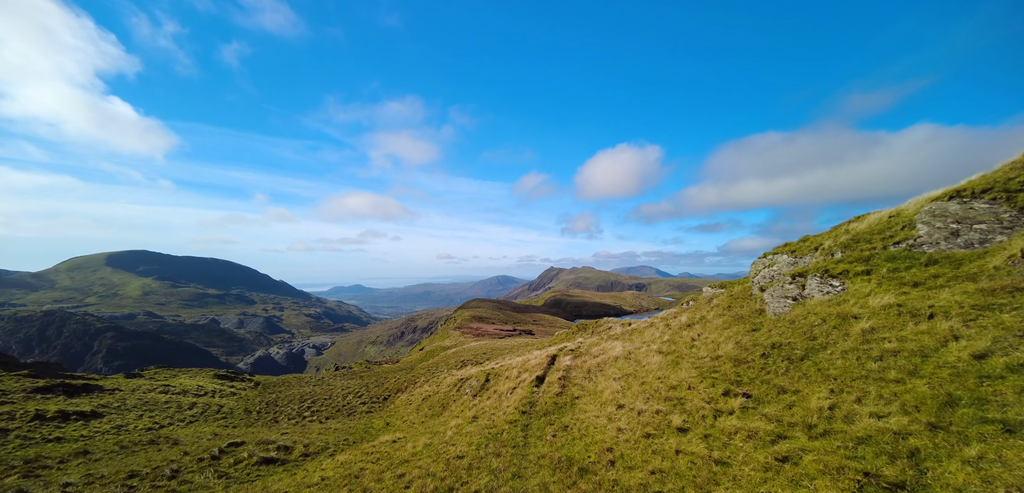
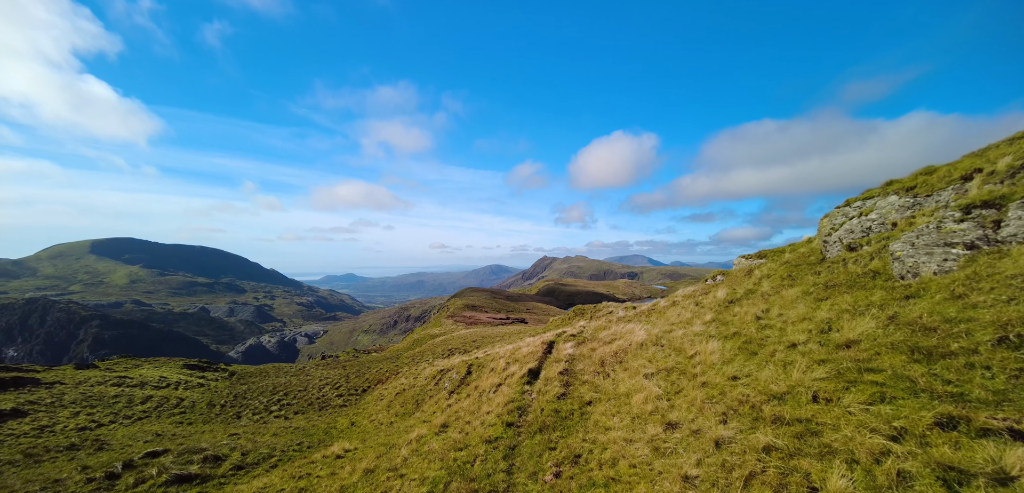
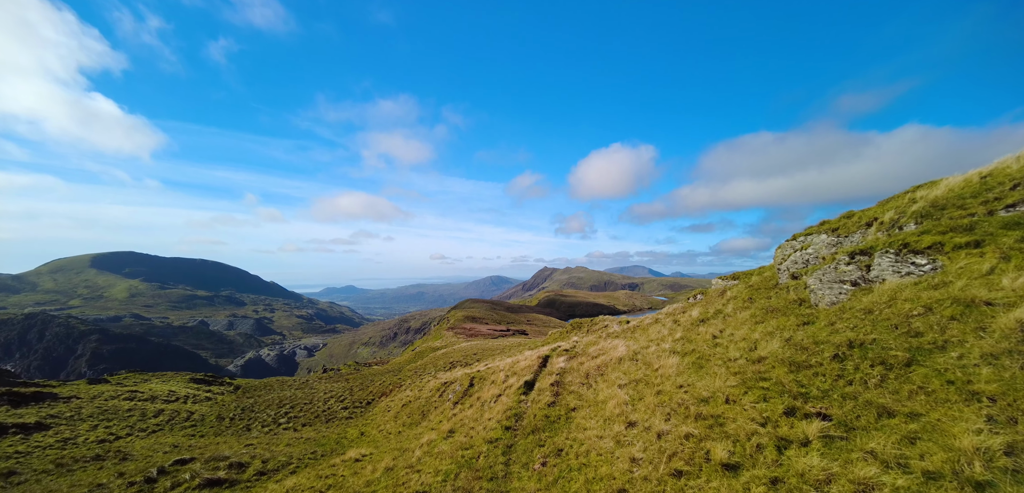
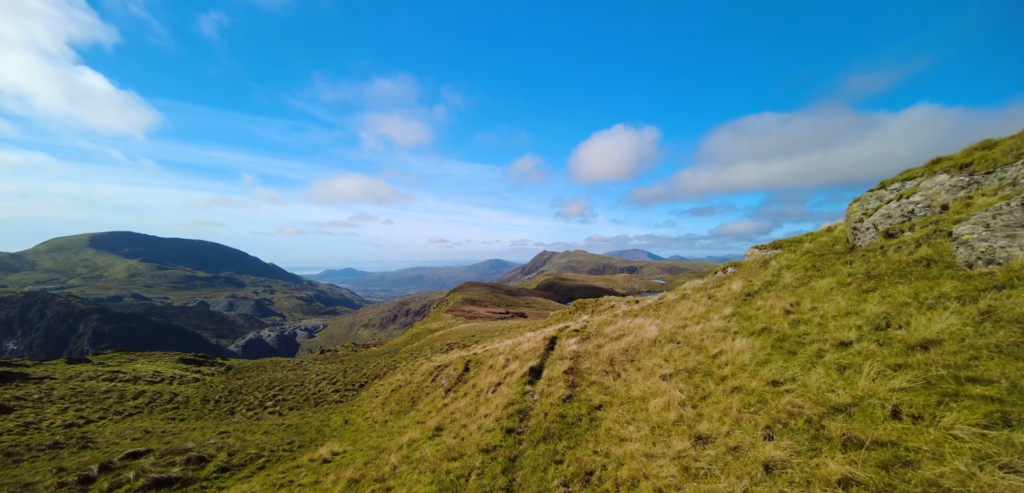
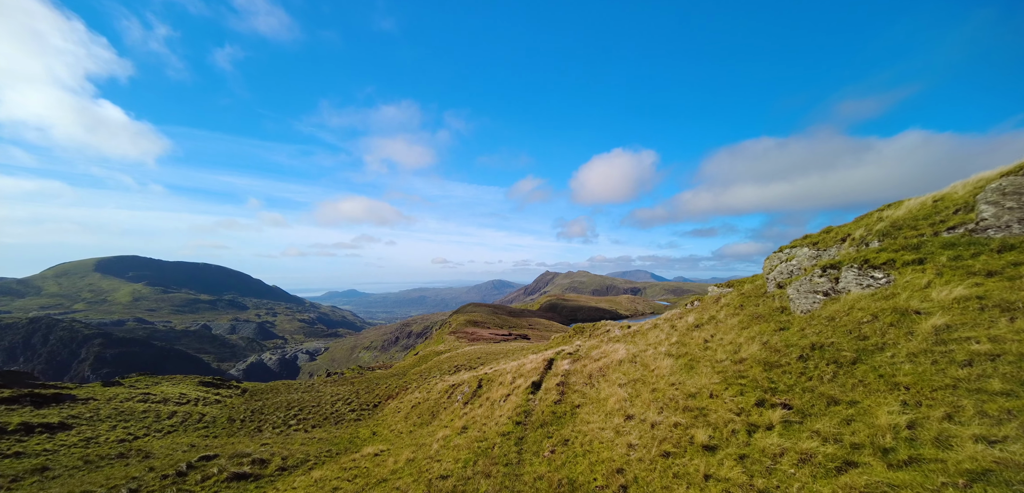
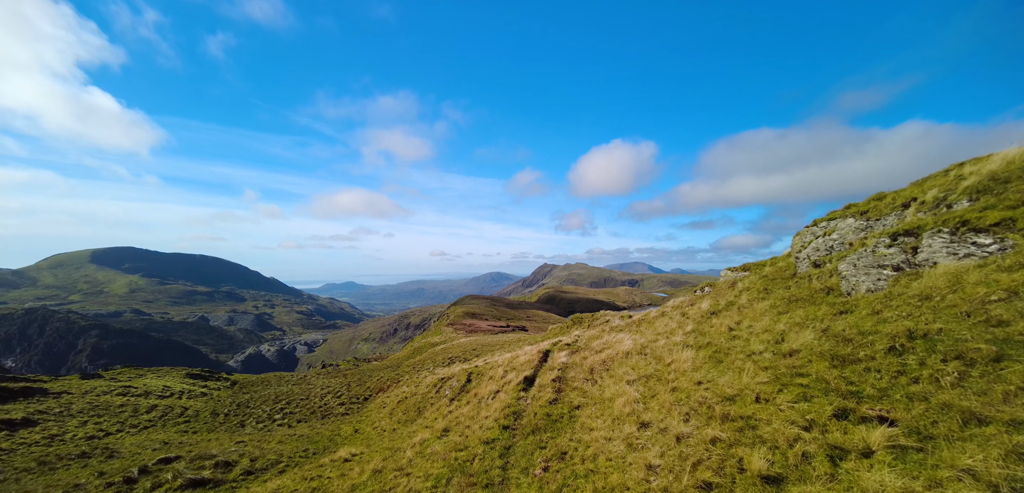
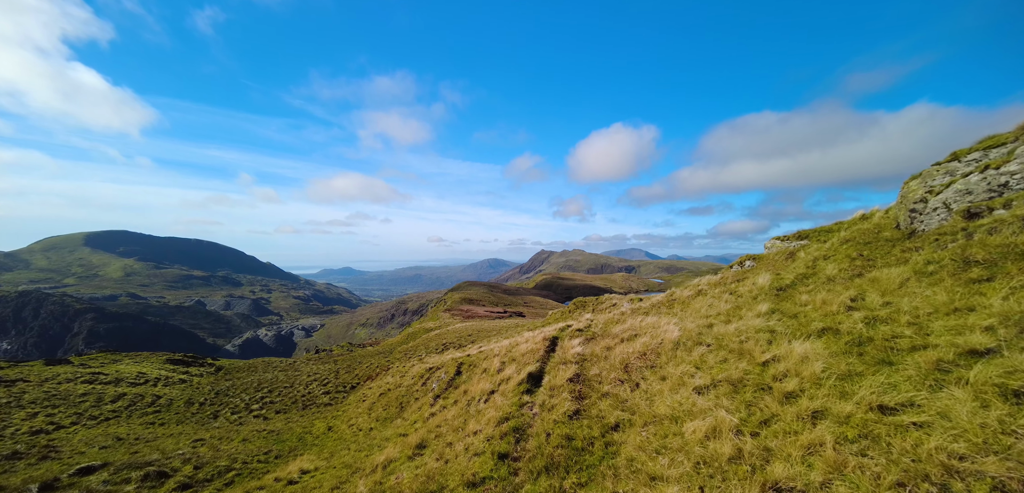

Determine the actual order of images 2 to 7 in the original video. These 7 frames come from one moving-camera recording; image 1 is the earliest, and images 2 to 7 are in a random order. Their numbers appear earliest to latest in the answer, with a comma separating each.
5, 3, 6, 2, 4, 7
